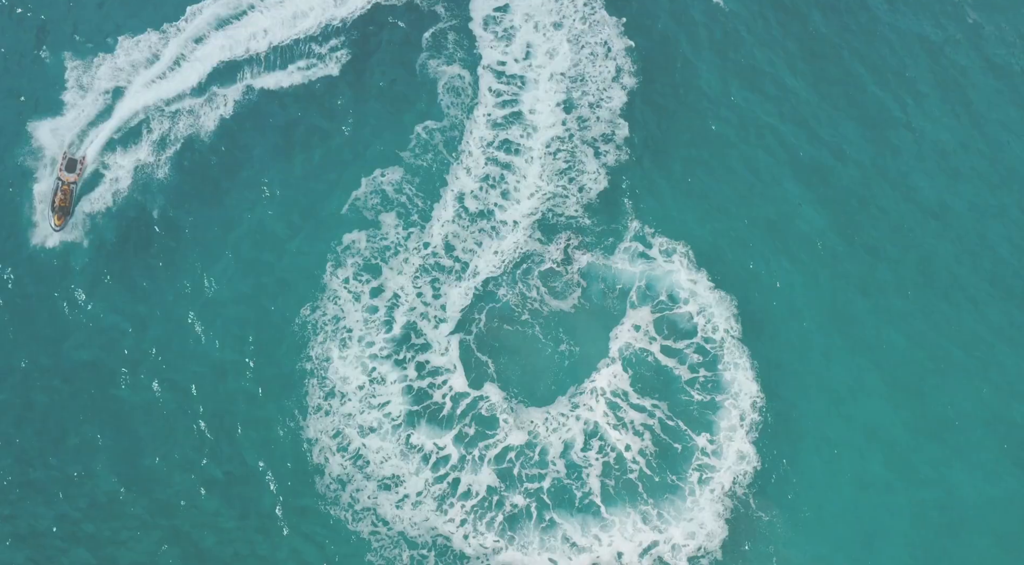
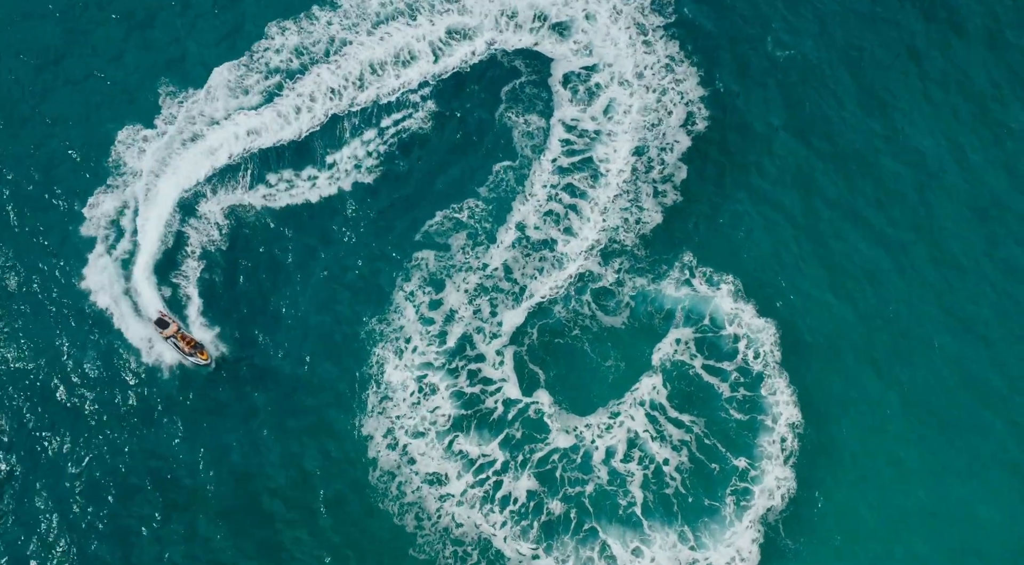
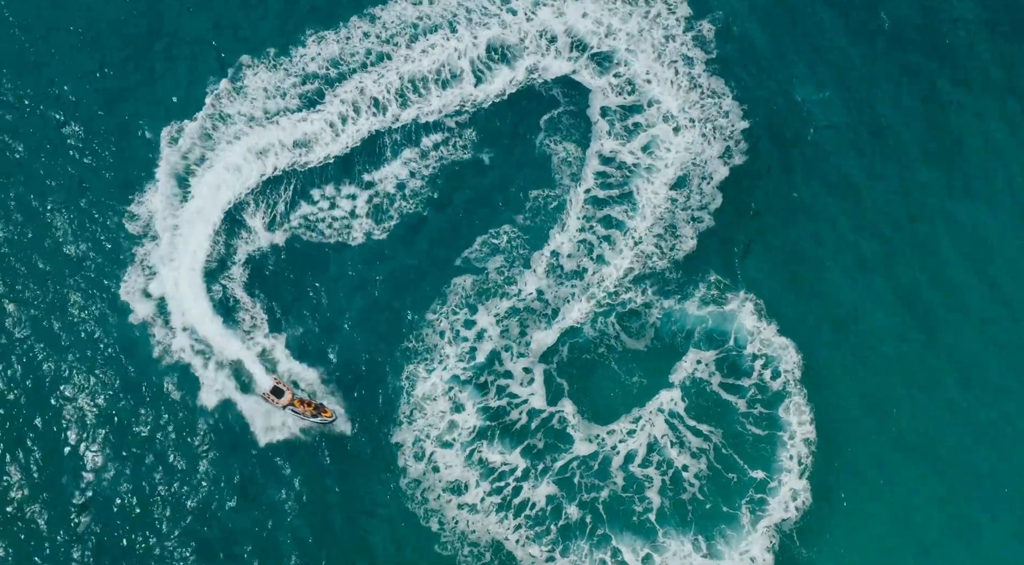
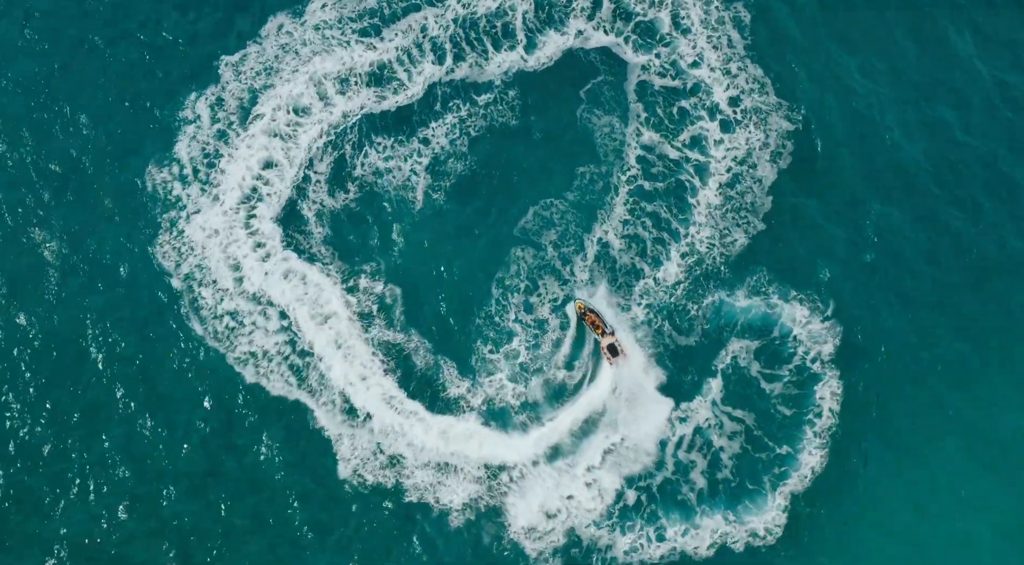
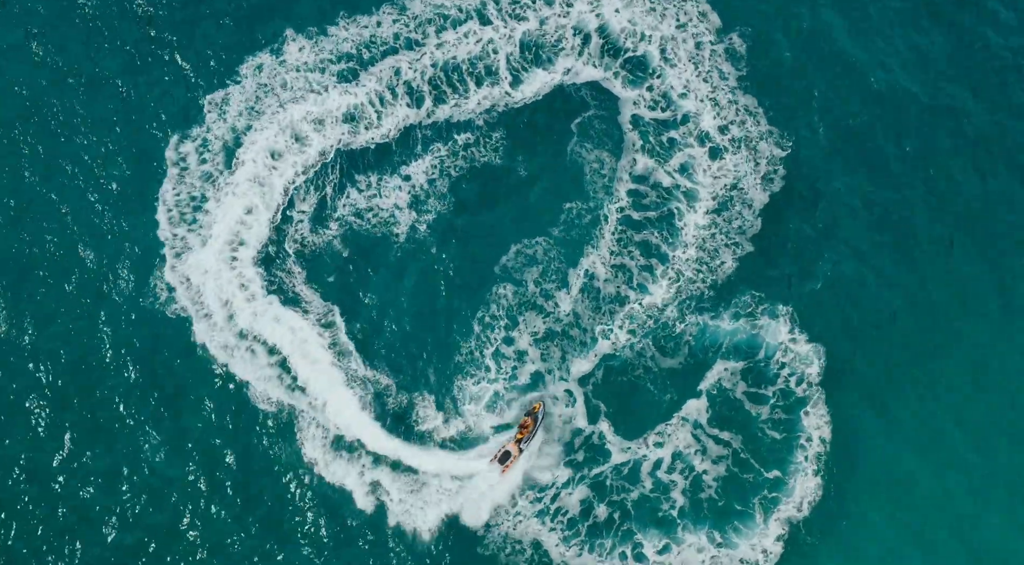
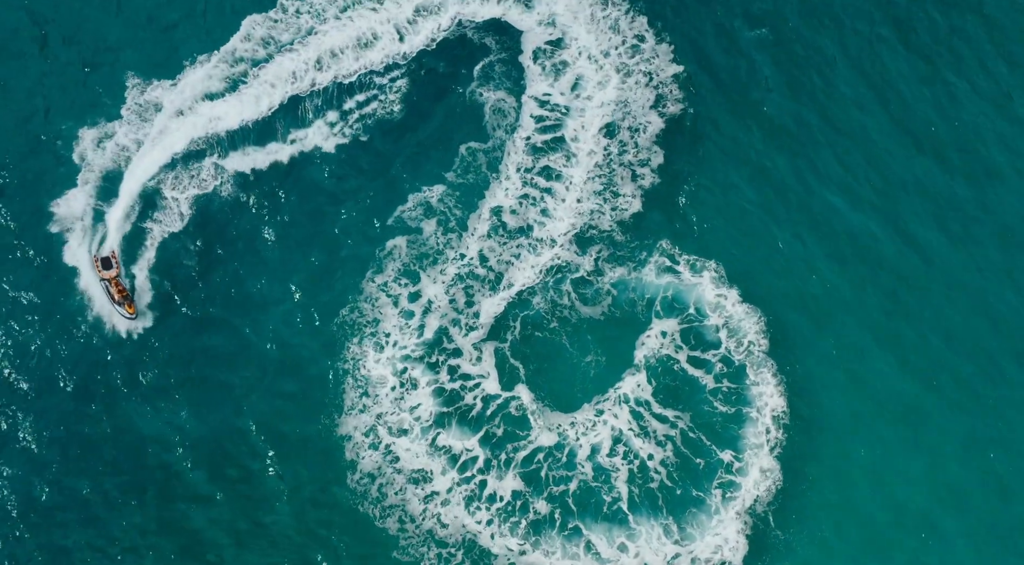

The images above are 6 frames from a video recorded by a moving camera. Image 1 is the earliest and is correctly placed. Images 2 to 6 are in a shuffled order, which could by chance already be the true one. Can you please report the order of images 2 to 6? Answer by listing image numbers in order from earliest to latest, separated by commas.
6, 2, 3, 5, 4
